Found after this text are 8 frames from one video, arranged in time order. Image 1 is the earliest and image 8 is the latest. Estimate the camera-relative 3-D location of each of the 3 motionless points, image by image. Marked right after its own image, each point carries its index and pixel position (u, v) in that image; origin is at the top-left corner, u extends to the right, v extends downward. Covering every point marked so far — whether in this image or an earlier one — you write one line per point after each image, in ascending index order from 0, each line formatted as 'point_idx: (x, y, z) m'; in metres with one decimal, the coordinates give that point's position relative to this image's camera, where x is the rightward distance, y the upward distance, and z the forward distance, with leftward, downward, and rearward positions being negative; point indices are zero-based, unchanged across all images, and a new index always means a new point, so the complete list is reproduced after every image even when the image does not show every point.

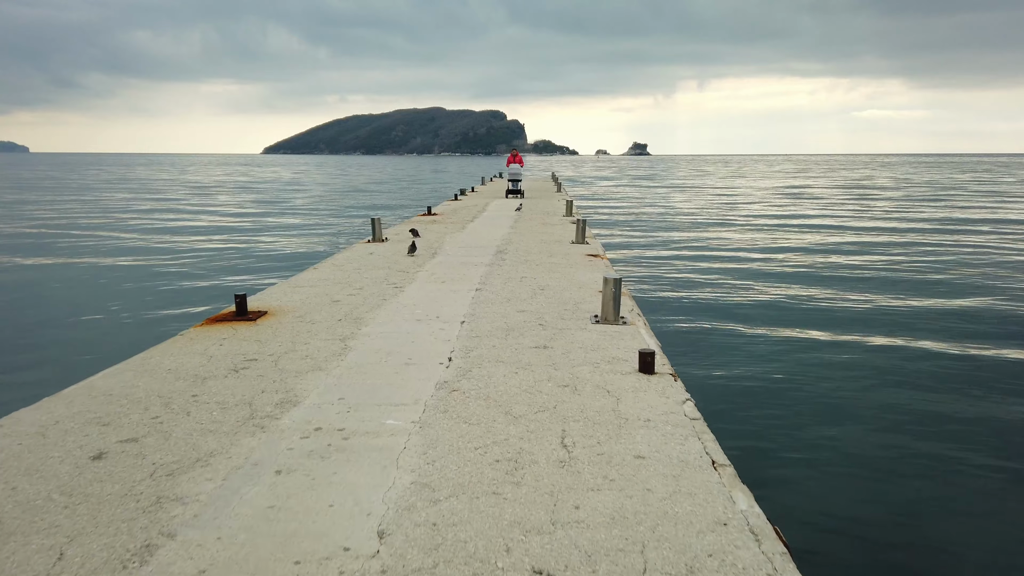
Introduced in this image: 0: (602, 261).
0: (+1.1, +0.3, +10.7) m
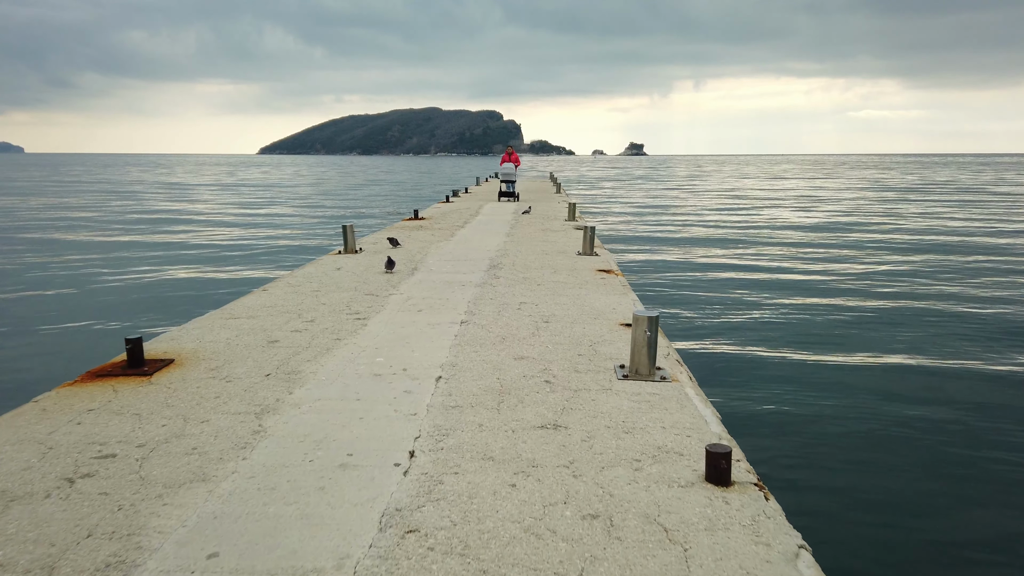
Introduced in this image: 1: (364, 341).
0: (+1.1, +0.1, +8.8) m
1: (-1.0, -0.4, +5.9) m
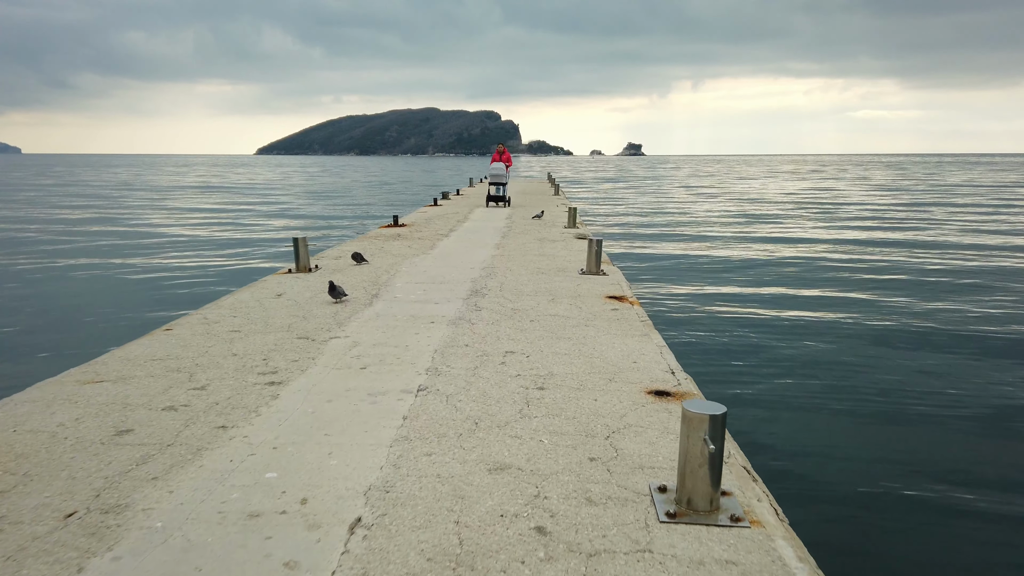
0: (+1.0, -0.2, +6.8) m
1: (-1.1, -0.7, +3.8) m
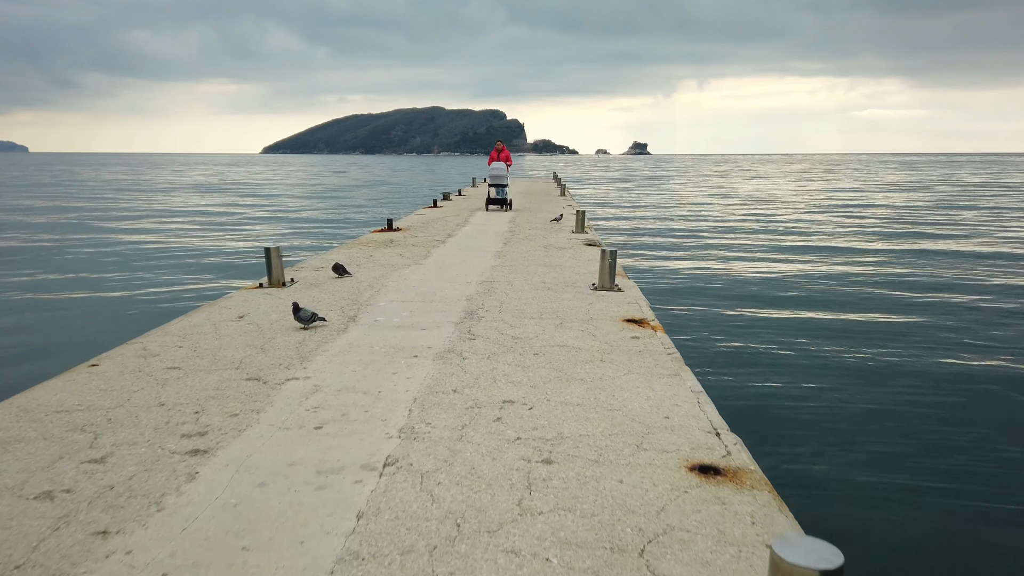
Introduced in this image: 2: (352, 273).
0: (+1.0, -0.4, +5.7) m
1: (-1.2, -0.8, +2.7) m
2: (-1.7, +0.2, +8.8) m
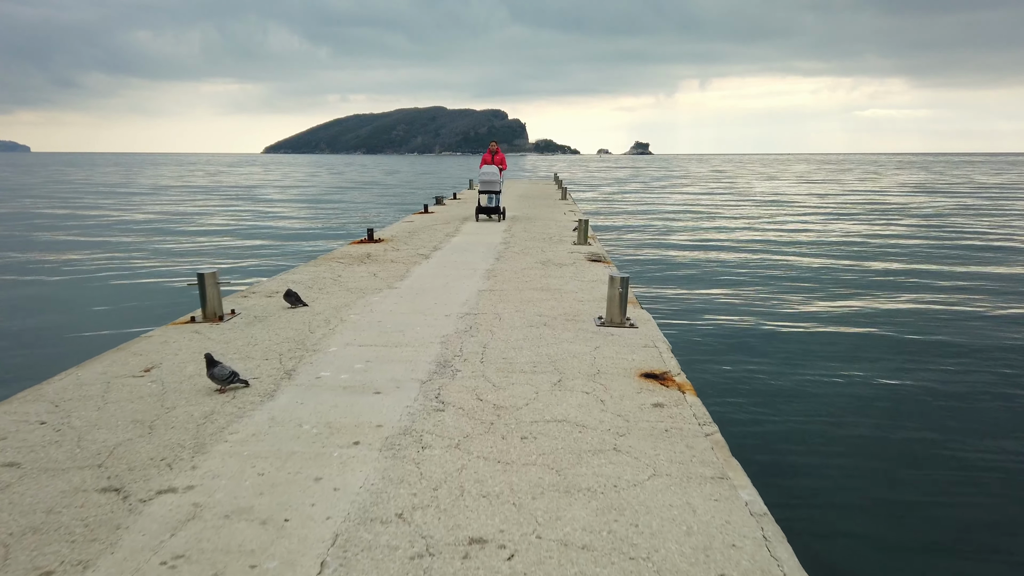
0: (+0.9, -0.6, +4.2) m
1: (-1.3, -1.1, +1.3) m
2: (-1.8, -0.1, +7.4) m
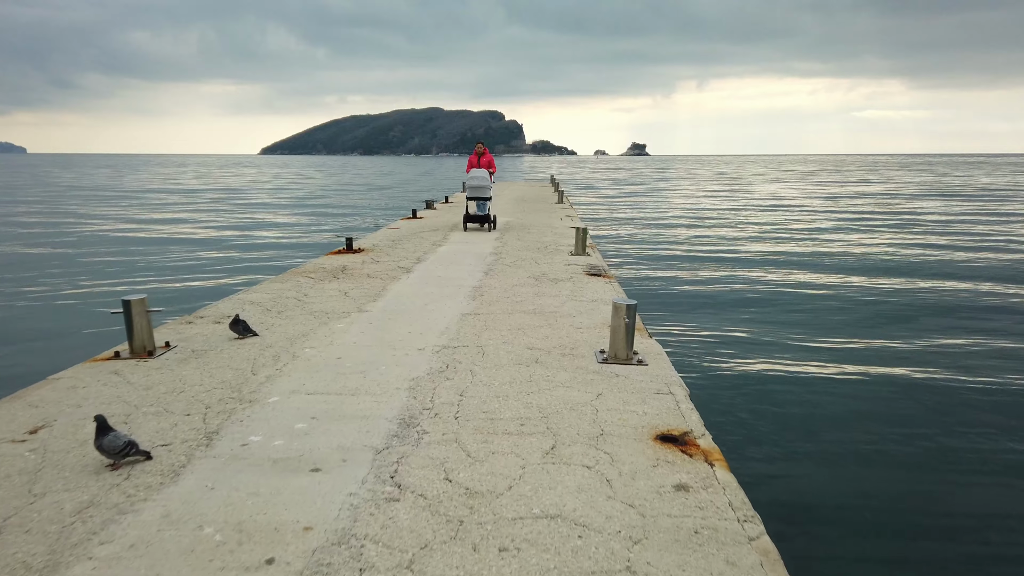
0: (+0.8, -0.8, +3.2) m
1: (-1.3, -1.3, +0.2) m
2: (-1.9, -0.3, +6.3) m
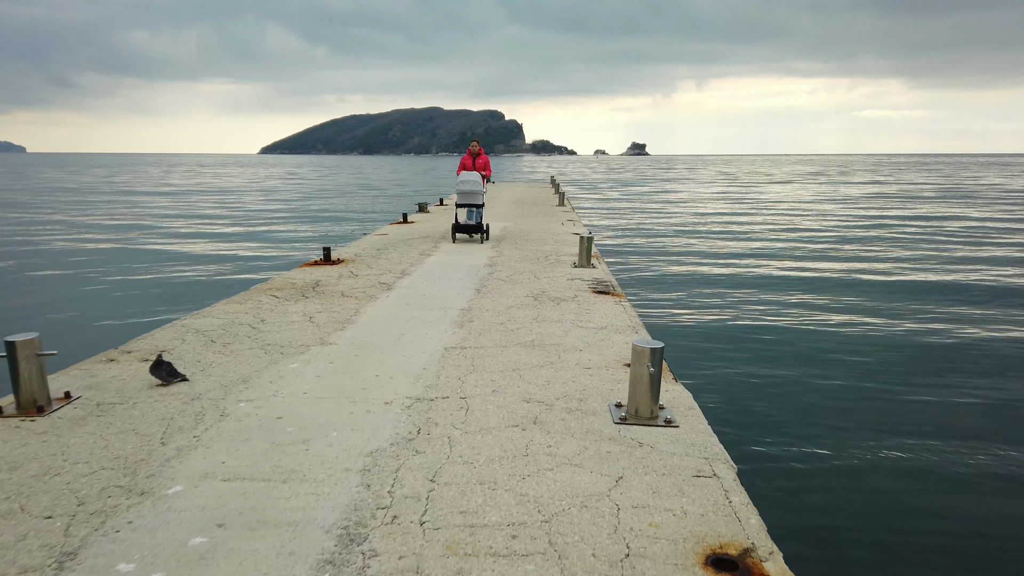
0: (+0.8, -1.0, +2.0) m
1: (-1.4, -1.5, -1.0) m
2: (-1.9, -0.5, +5.1) m
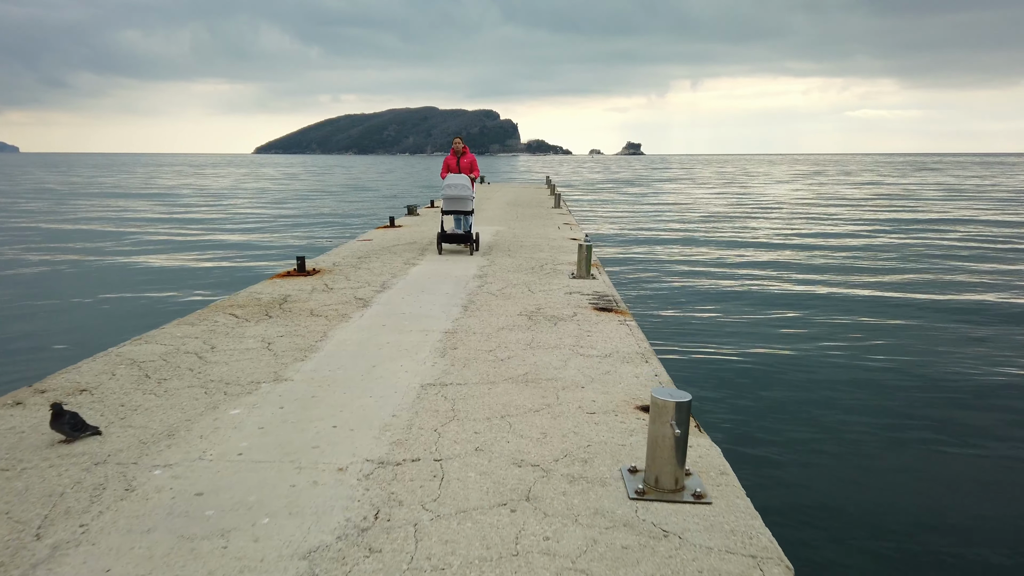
0: (+0.7, -1.2, +1.1) m
1: (-1.4, -1.6, -1.9) m
2: (-2.0, -0.6, +4.2) m
